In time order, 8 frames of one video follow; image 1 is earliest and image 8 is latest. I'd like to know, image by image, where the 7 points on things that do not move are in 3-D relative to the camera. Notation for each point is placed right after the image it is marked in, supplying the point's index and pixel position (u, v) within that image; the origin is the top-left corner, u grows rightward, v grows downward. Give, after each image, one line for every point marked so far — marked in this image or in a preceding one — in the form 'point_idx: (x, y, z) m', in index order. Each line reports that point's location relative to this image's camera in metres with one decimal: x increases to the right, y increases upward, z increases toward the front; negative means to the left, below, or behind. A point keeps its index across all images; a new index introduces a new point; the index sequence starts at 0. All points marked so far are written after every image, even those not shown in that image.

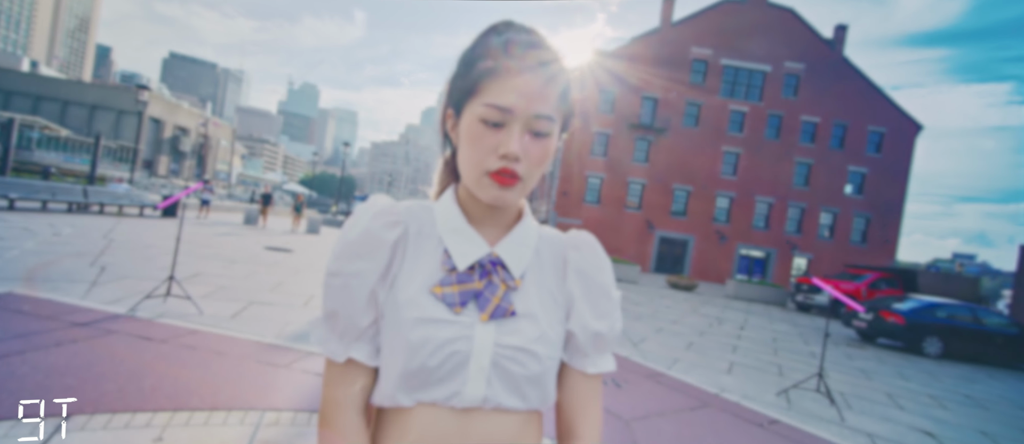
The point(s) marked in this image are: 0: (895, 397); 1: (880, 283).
0: (+5.0, -2.3, +6.2) m
1: (+11.3, -1.8, +14.8) m
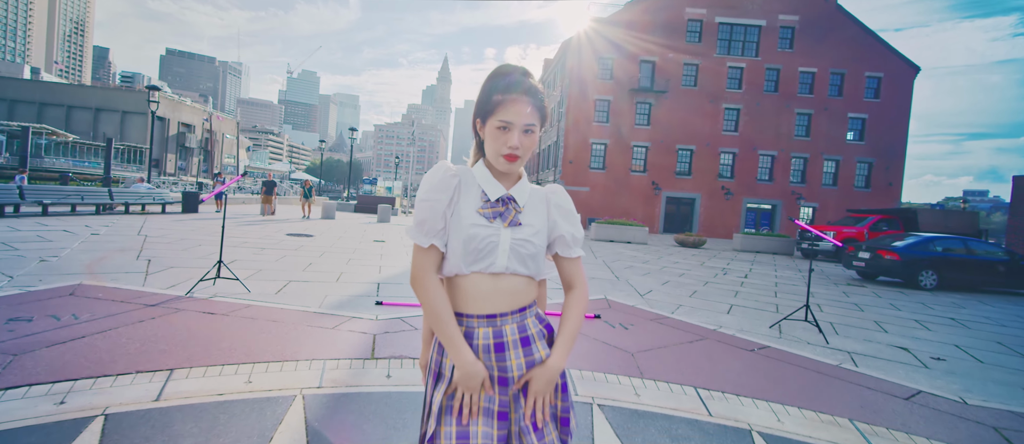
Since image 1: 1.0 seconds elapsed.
0: (+5.2, -1.5, +6.7) m
1: (+11.6, 0.0, +15.2) m
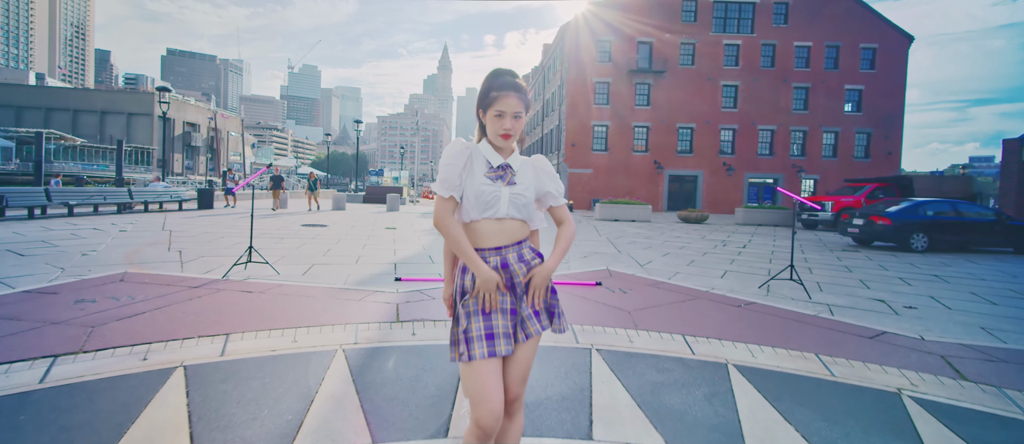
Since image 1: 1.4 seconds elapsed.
0: (+5.4, -0.9, +7.2) m
1: (+11.8, +1.0, +15.5) m
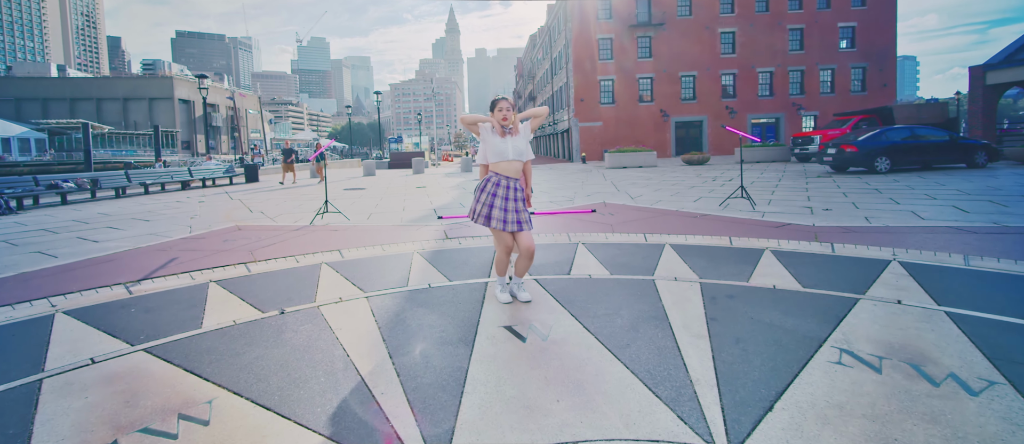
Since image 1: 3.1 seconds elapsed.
0: (+5.6, +0.4, +8.8) m
1: (+12.3, +3.5, +16.7) m
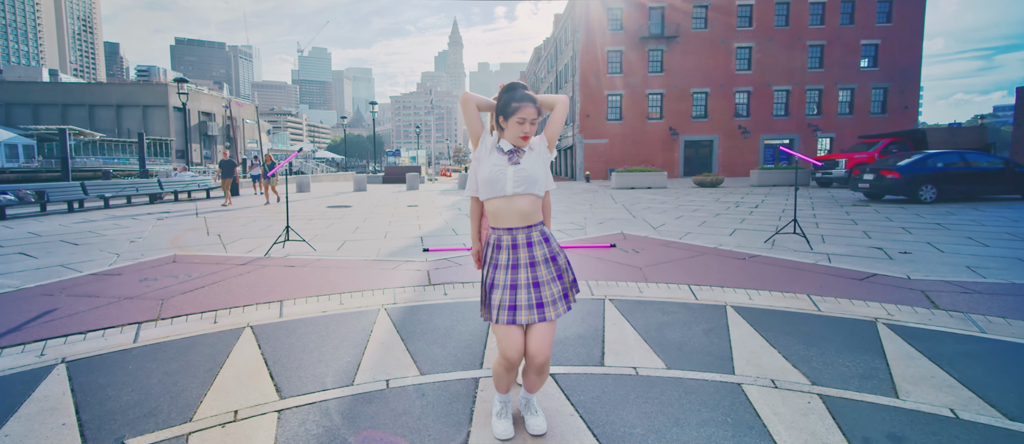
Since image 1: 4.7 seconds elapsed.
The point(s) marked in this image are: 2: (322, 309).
0: (+5.7, -0.2, +7.4) m
1: (+12.3, +2.4, +15.4) m
2: (-1.6, -0.7, +4.0) m
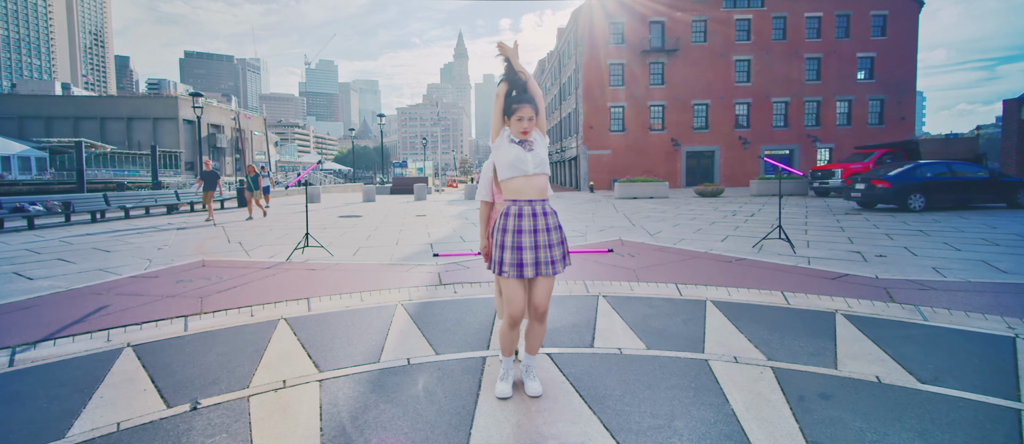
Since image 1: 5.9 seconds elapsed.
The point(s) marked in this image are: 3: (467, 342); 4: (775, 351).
0: (+5.7, -0.3, +7.9) m
1: (+12.5, +2.2, +15.8) m
2: (-1.6, -0.8, +4.5) m
3: (-0.3, -0.9, +3.5) m
4: (+1.8, -0.9, +3.1) m
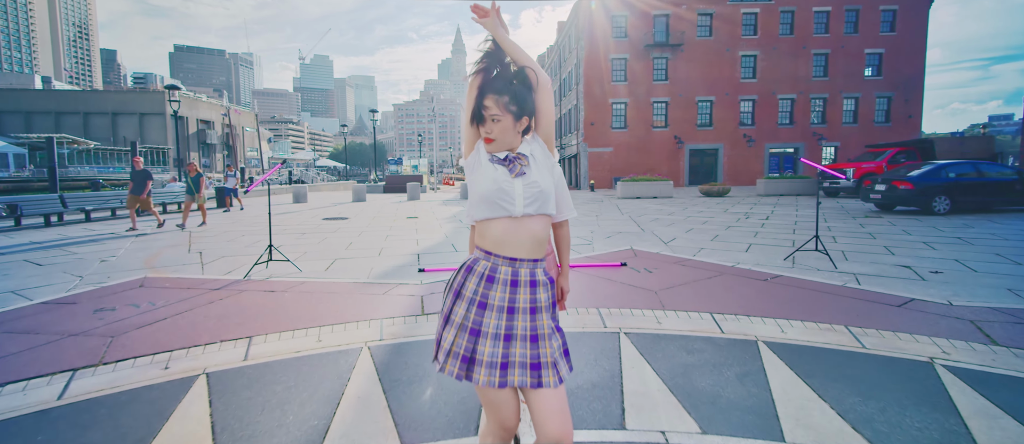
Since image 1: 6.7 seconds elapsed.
0: (+5.7, -0.4, +6.9) m
1: (+12.4, +2.1, +14.9) m
2: (-1.6, -0.9, +3.5) m
3: (-0.3, -1.0, +2.5) m
4: (+1.7, -1.0, +2.2) m
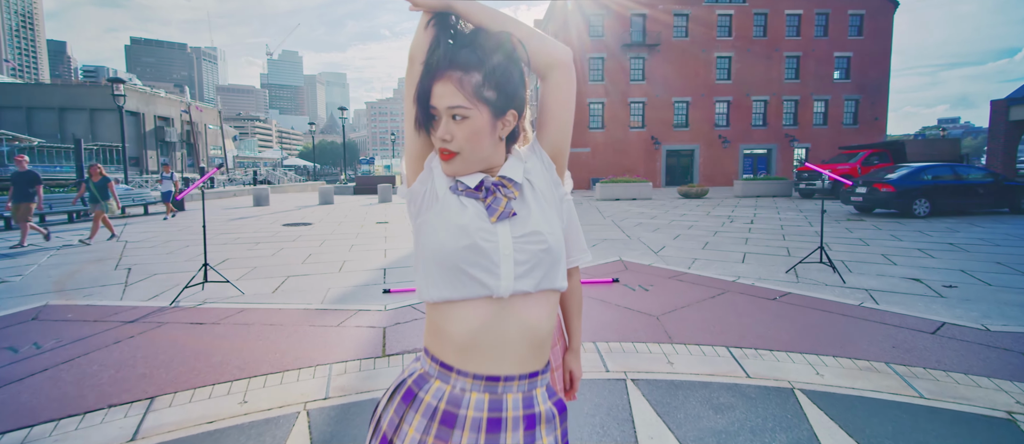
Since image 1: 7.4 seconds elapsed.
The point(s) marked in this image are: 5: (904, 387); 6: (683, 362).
0: (+5.4, -0.6, +6.5) m
1: (+11.7, +2.0, +14.8) m
2: (-1.7, -1.1, +2.7) m
3: (-0.4, -1.2, +1.8) m
4: (+1.7, -1.1, +1.6) m
5: (+2.4, -1.0, +2.9) m
6: (+1.2, -1.0, +3.3) m
